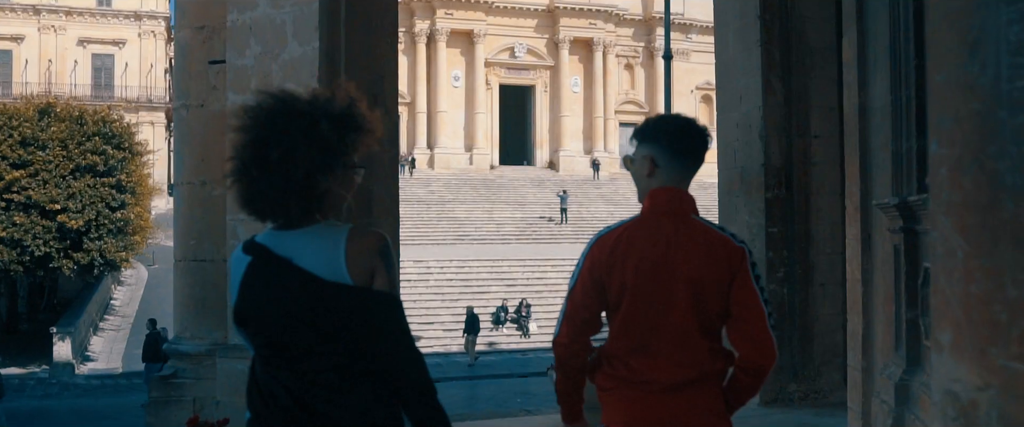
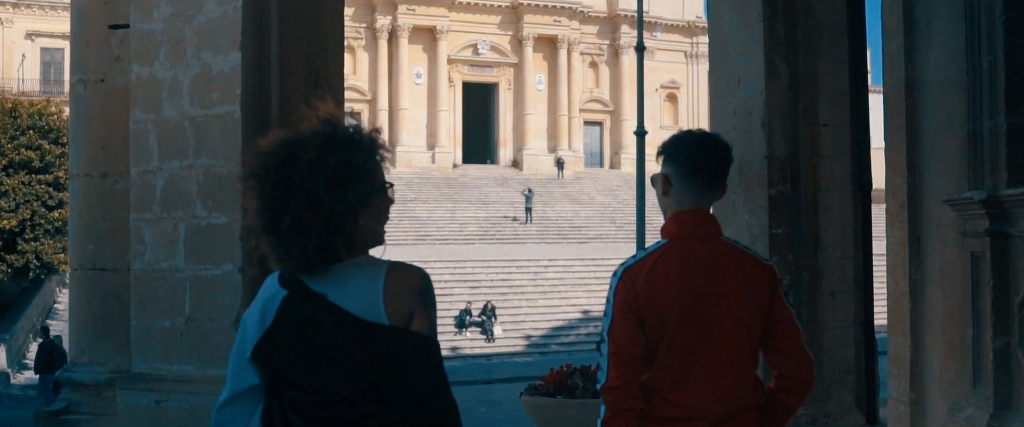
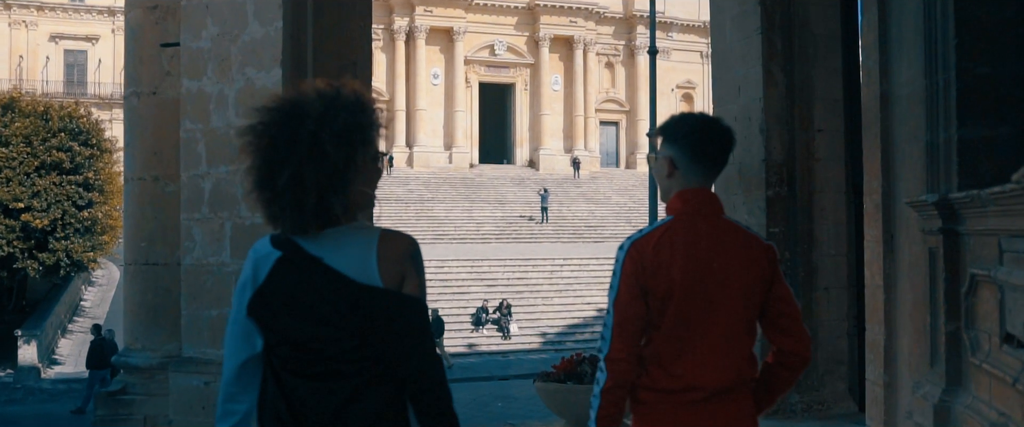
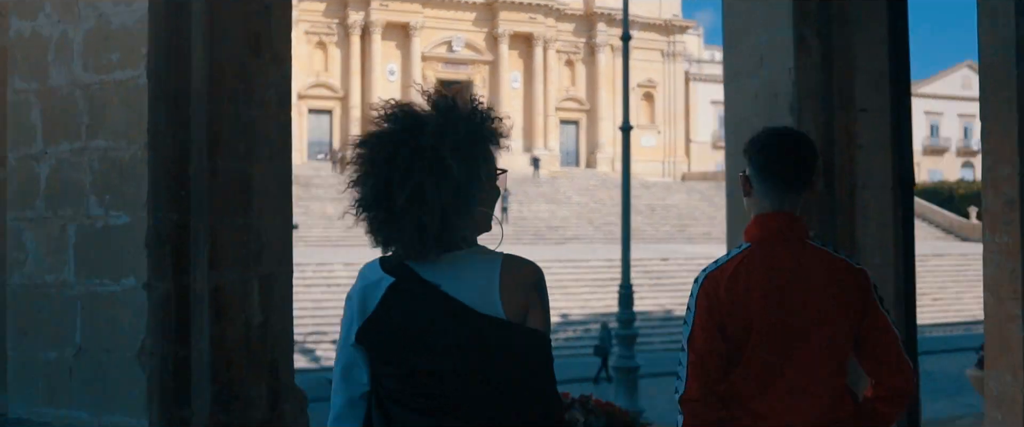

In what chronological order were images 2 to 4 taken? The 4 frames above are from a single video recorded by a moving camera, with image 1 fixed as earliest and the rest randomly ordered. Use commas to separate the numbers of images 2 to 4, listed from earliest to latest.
3, 2, 4
